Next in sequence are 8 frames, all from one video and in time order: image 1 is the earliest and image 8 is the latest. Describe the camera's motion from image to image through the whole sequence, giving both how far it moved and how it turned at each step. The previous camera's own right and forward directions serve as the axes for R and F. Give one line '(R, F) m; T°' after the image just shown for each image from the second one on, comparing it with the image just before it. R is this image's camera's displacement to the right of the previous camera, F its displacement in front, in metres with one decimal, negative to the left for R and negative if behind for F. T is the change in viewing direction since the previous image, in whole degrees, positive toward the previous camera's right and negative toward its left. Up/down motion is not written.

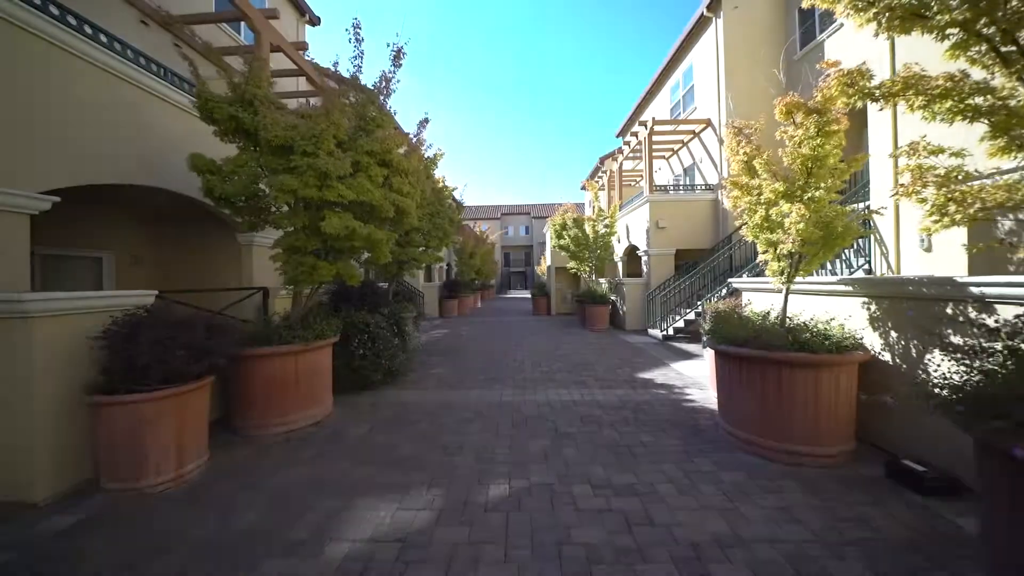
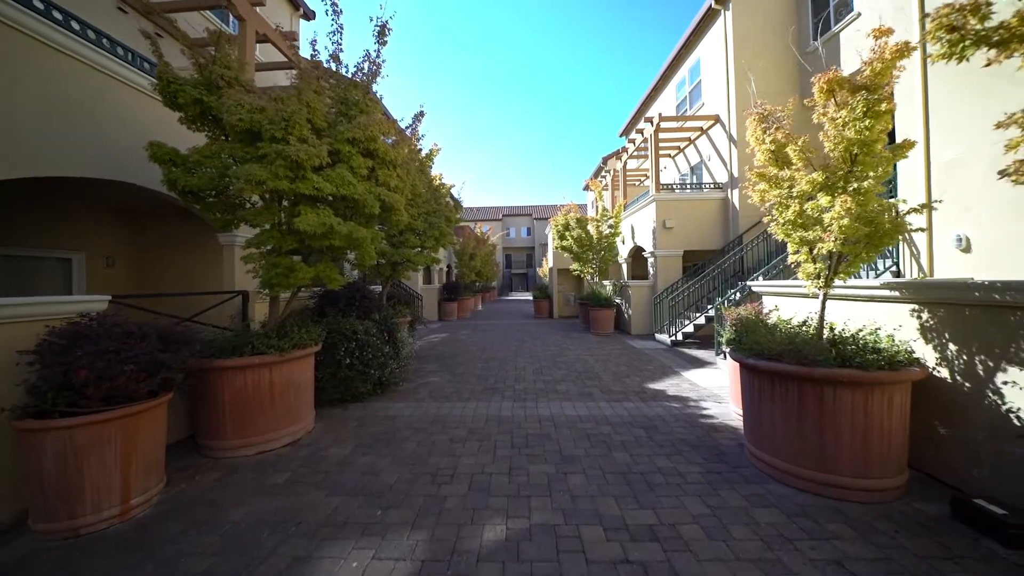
(0.0, +0.5) m; 0°
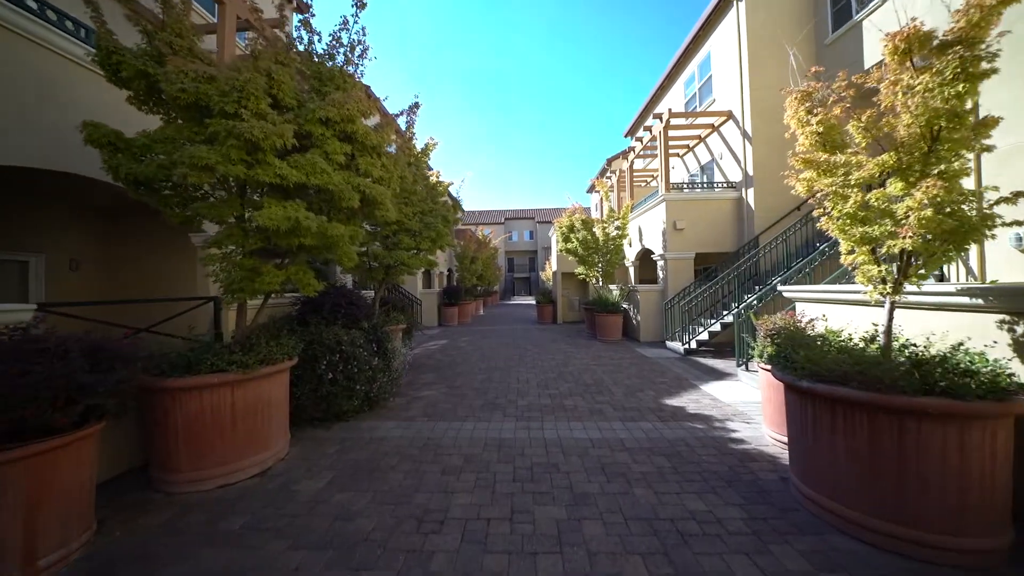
(0.0, +0.7) m; 0°
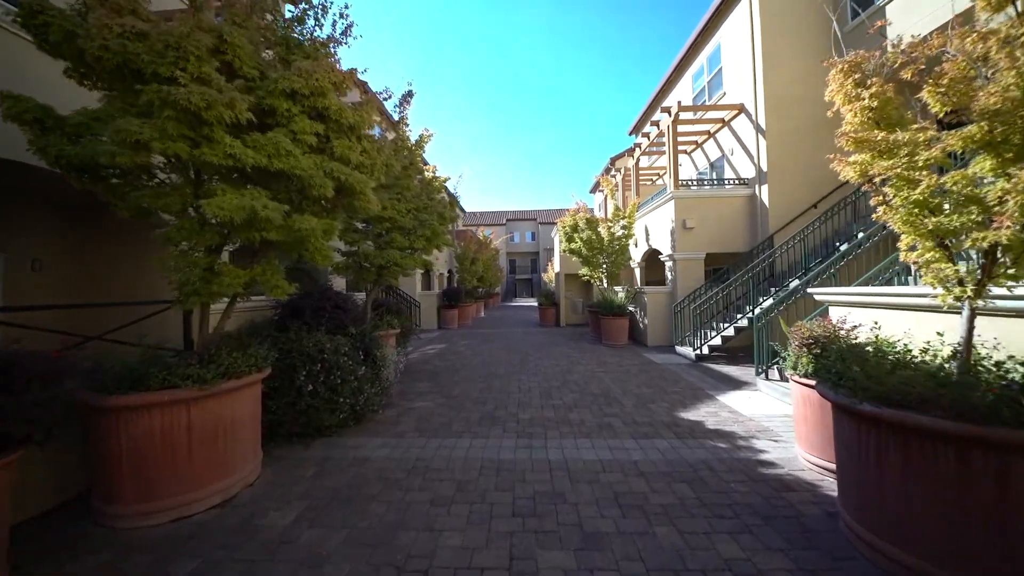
(0.0, +0.5) m; 0°
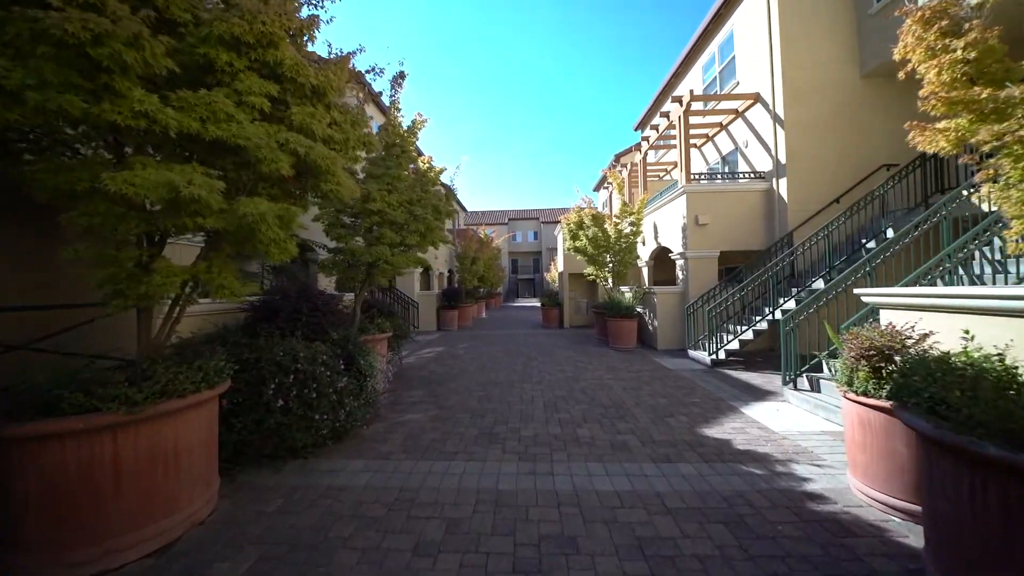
(0.0, +0.7) m; 0°
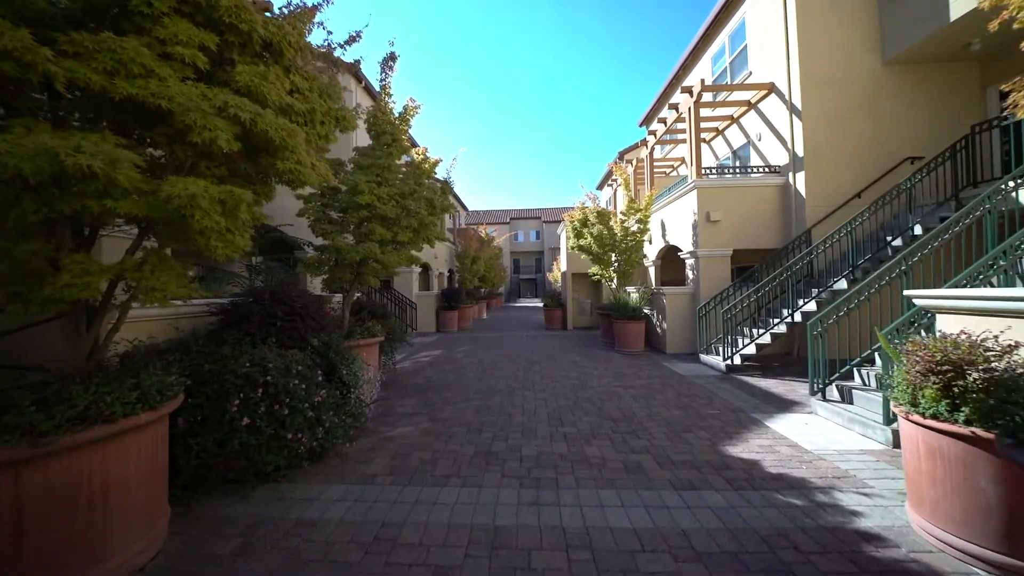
(0.0, +0.6) m; 0°
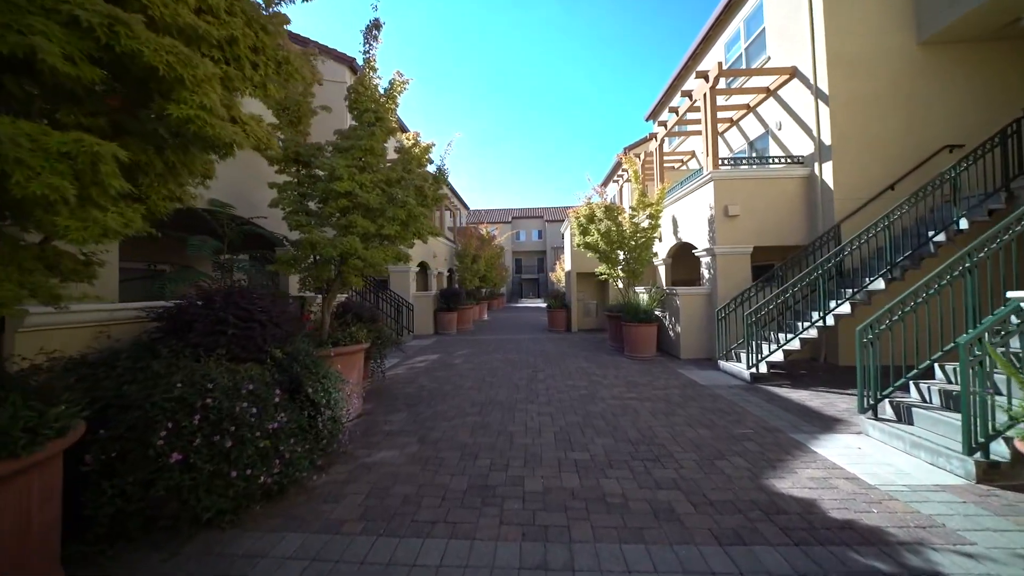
(0.0, +0.8) m; 0°
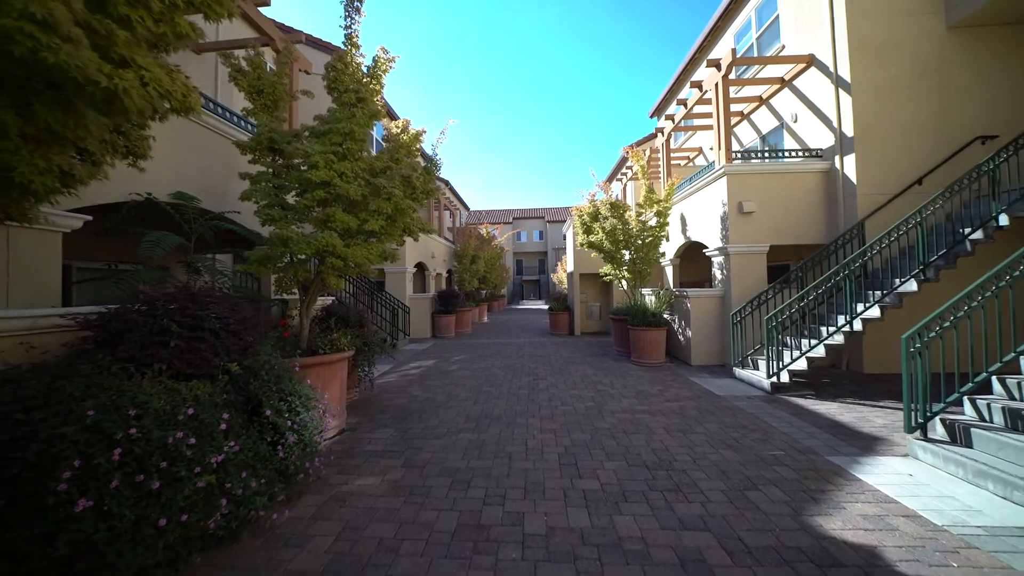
(0.0, +0.6) m; 0°
